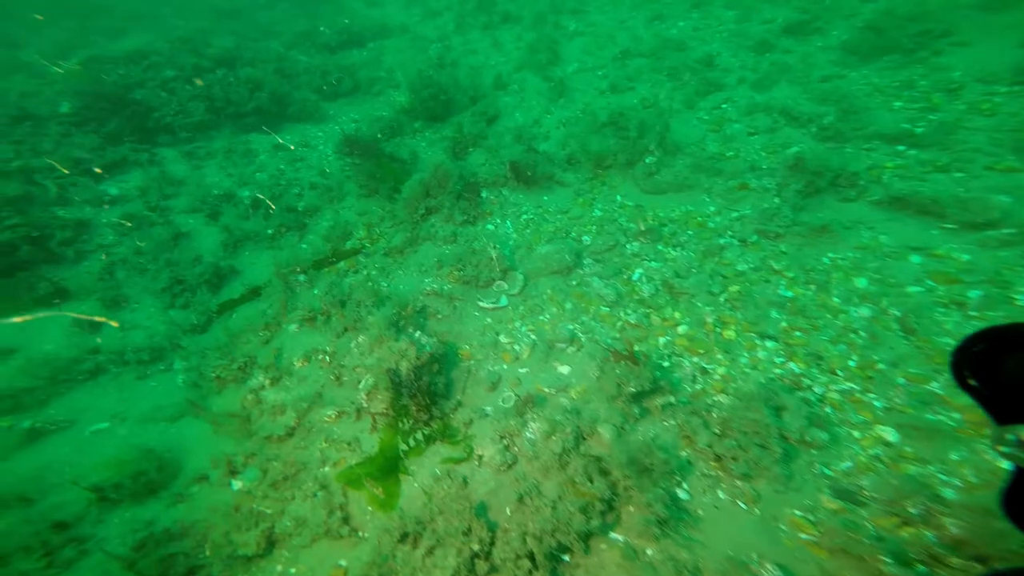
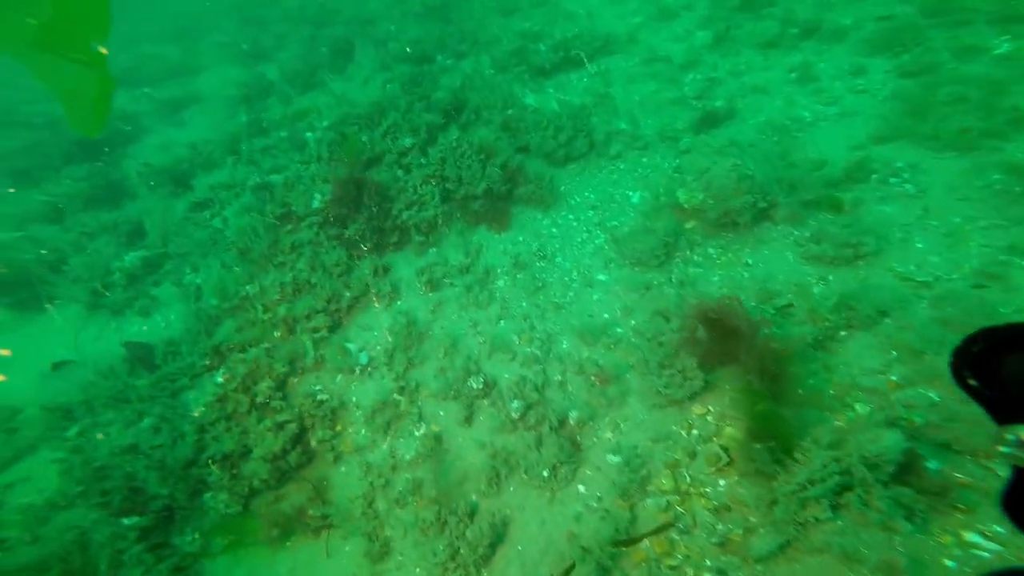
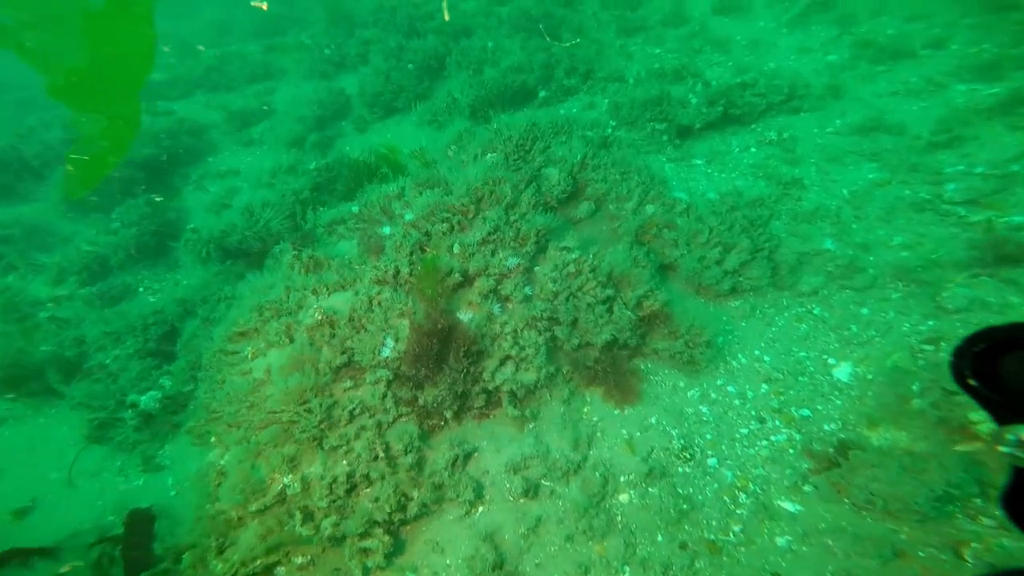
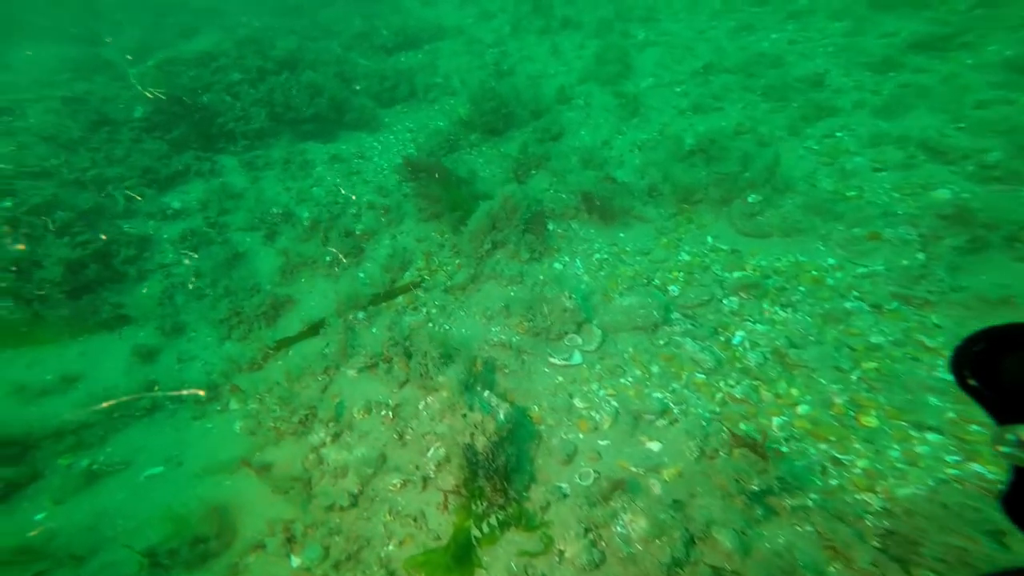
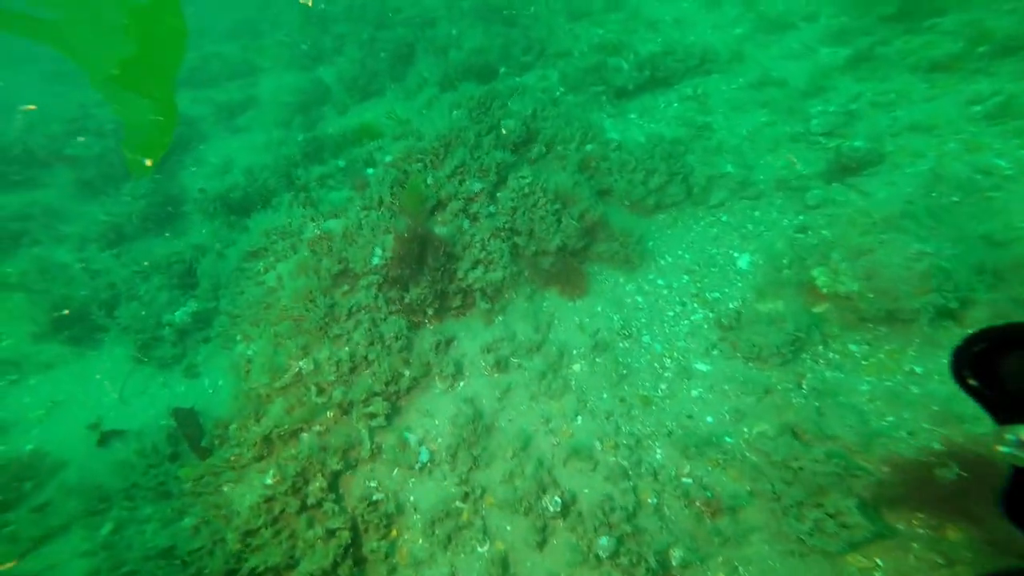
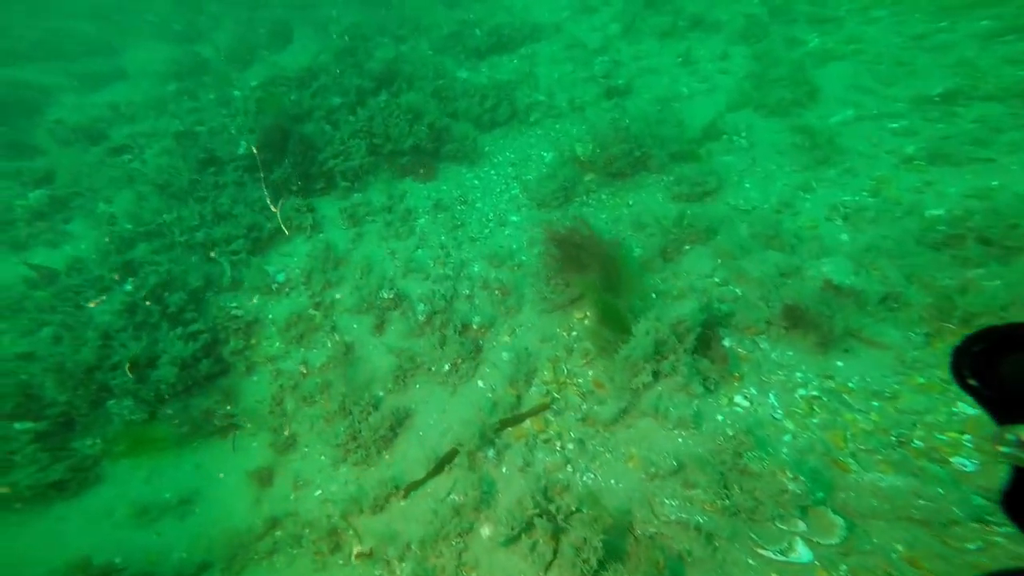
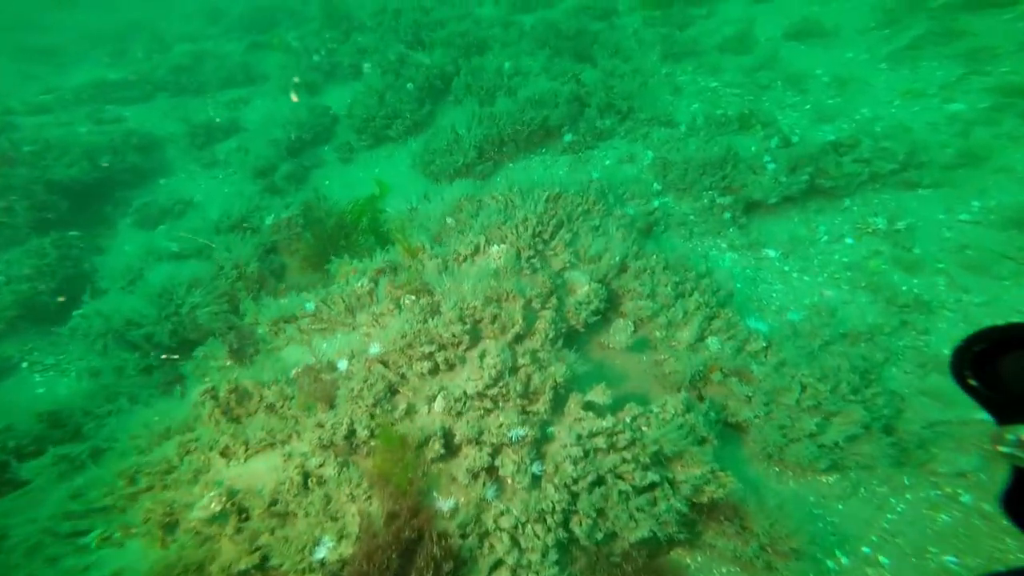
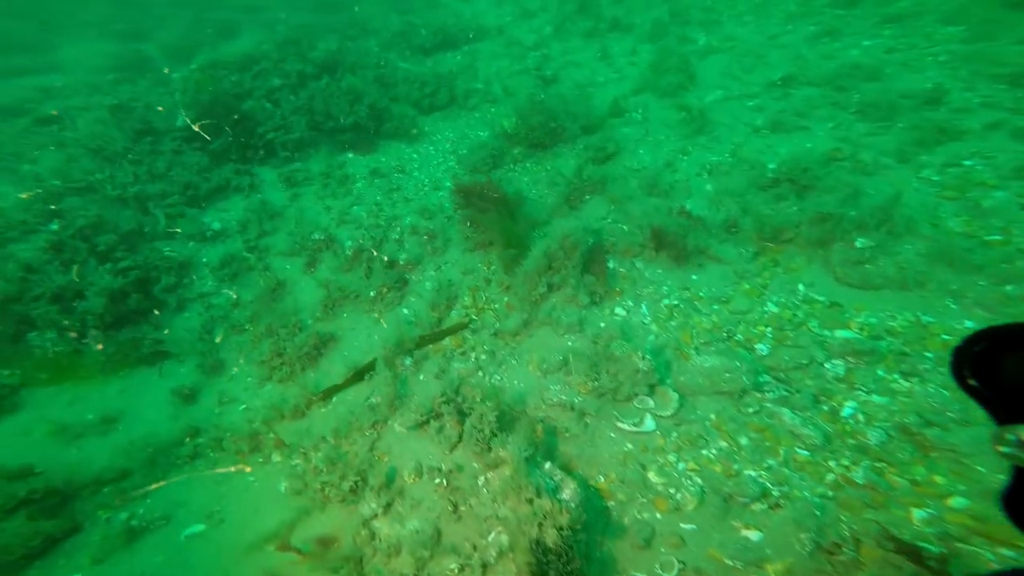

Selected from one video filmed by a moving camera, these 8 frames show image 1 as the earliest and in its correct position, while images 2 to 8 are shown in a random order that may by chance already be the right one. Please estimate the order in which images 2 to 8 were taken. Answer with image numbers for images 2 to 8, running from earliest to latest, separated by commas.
4, 8, 6, 2, 5, 3, 7
